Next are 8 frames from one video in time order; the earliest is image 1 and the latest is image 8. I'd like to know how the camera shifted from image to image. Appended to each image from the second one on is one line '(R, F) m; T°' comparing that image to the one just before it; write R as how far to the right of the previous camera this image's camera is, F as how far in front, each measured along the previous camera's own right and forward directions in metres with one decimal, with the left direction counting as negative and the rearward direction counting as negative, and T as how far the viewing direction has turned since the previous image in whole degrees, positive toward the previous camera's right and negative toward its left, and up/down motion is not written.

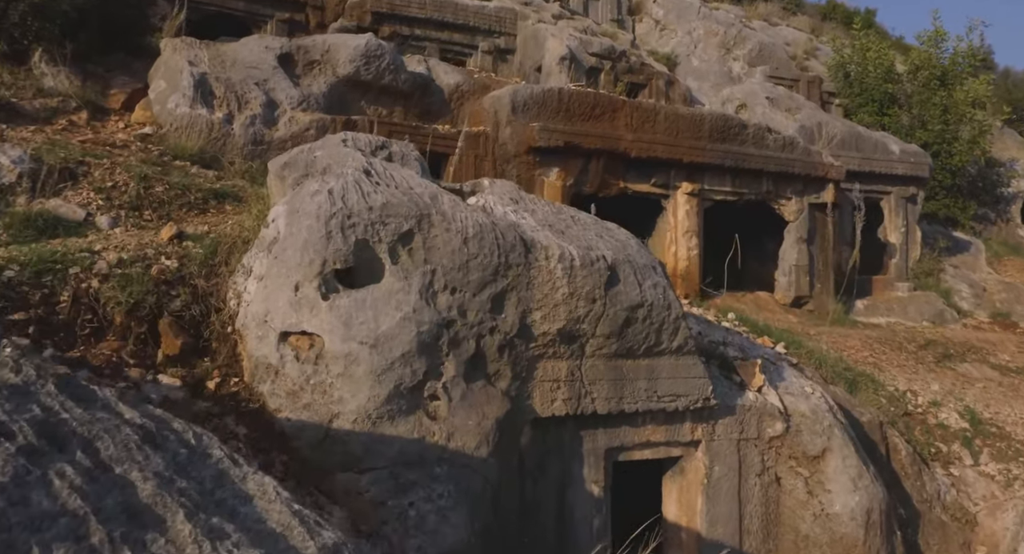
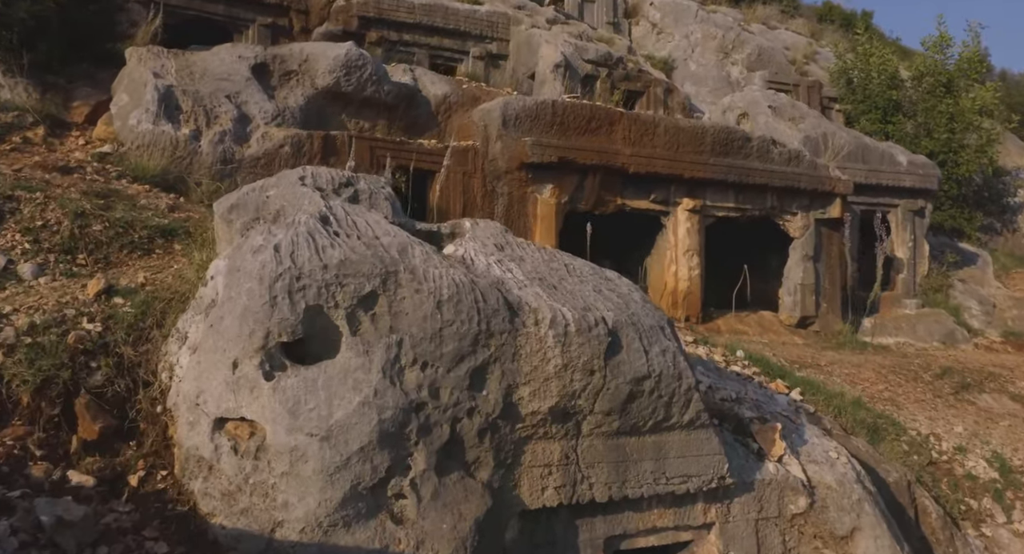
(0.0, +0.5) m; 0°
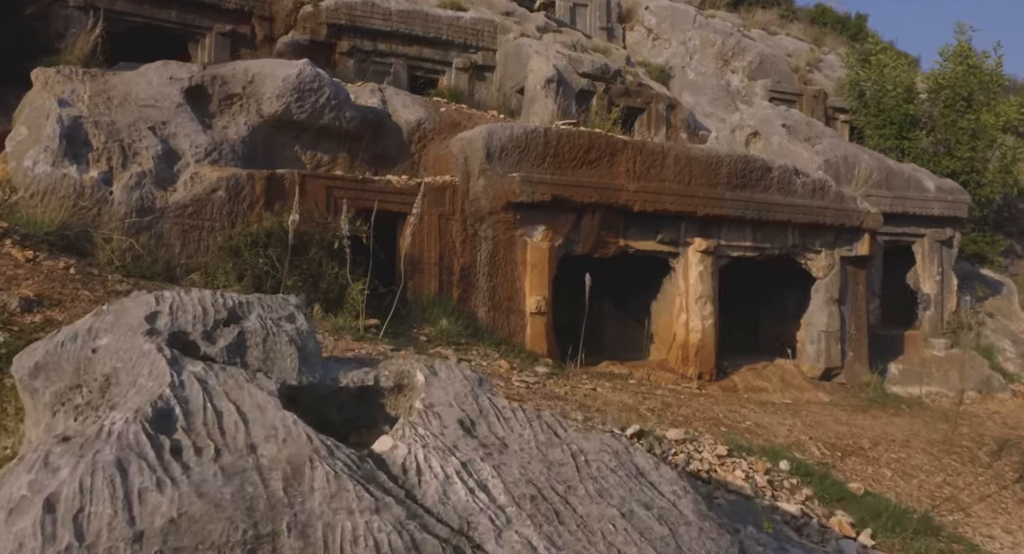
(0.0, +1.2) m; +1°
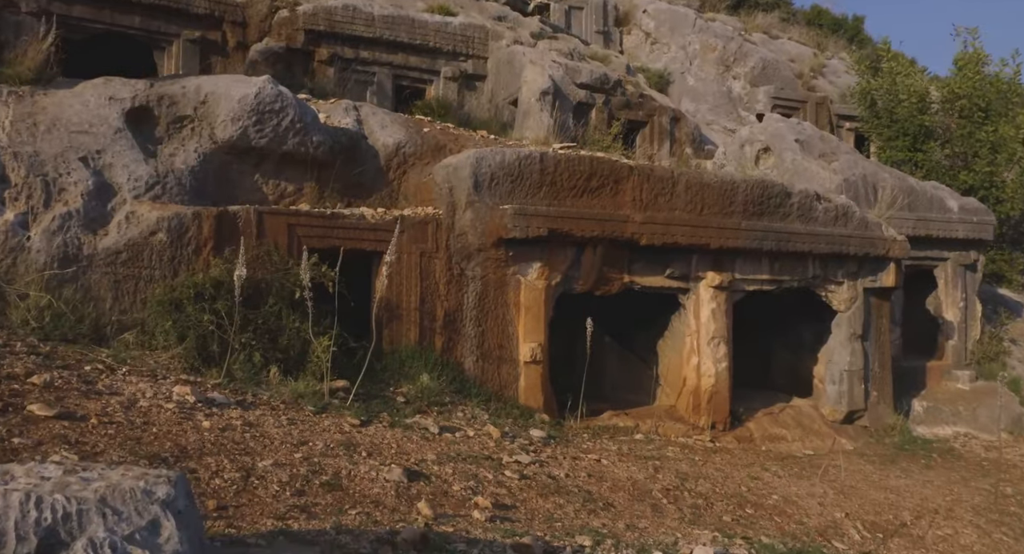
(0.0, +0.8) m; 0°
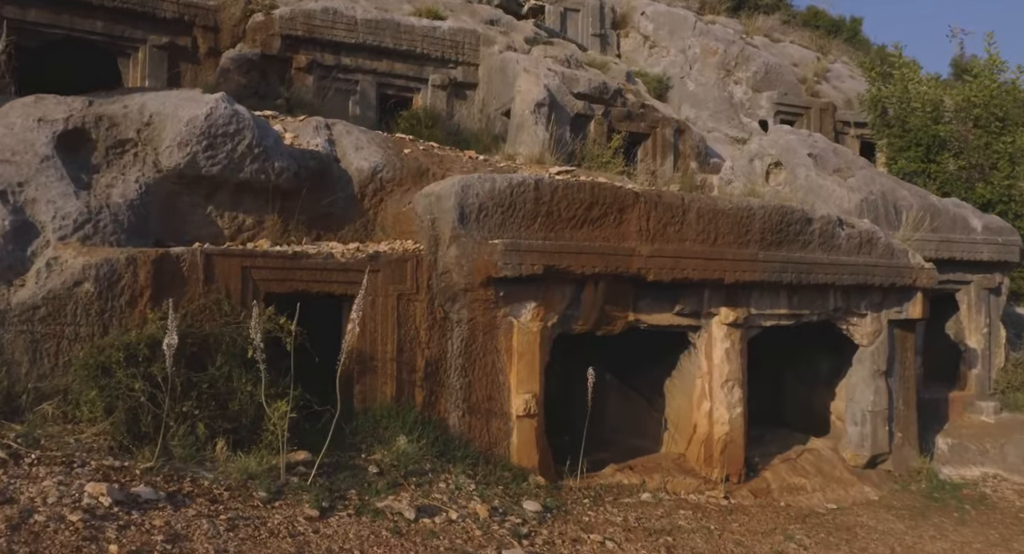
(0.0, +0.7) m; 0°
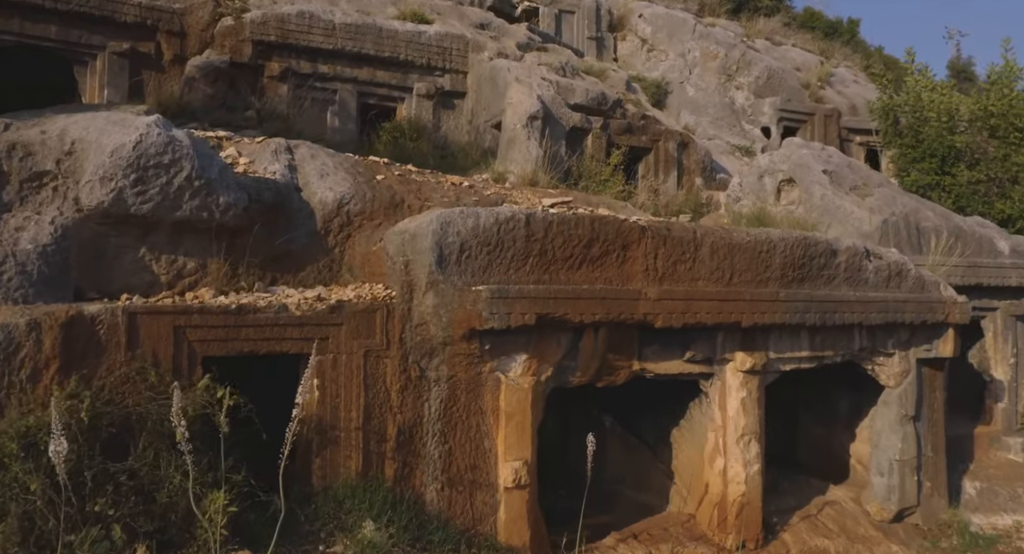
(0.0, +0.7) m; 0°
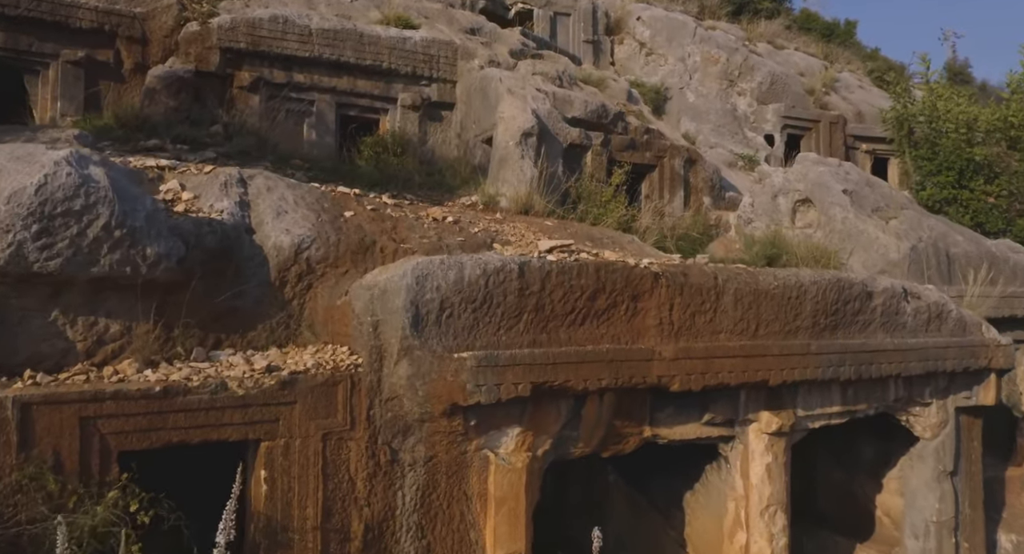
(0.0, +0.7) m; 0°
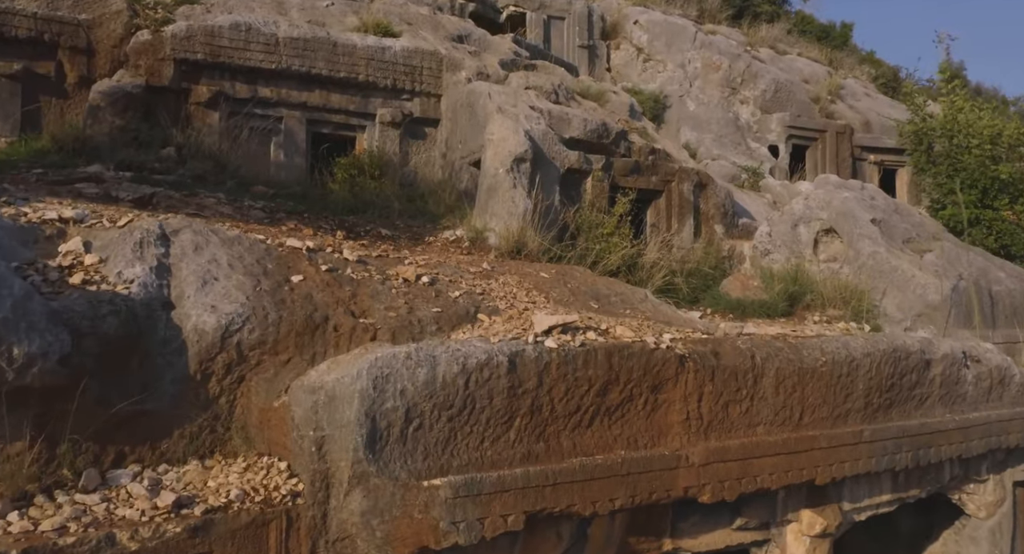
(0.0, +0.8) m; 0°
